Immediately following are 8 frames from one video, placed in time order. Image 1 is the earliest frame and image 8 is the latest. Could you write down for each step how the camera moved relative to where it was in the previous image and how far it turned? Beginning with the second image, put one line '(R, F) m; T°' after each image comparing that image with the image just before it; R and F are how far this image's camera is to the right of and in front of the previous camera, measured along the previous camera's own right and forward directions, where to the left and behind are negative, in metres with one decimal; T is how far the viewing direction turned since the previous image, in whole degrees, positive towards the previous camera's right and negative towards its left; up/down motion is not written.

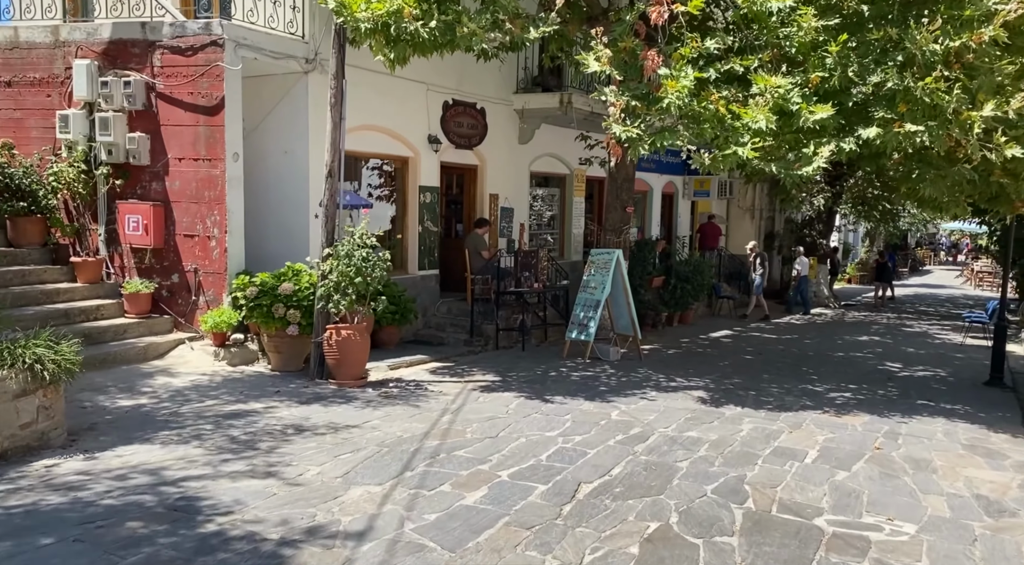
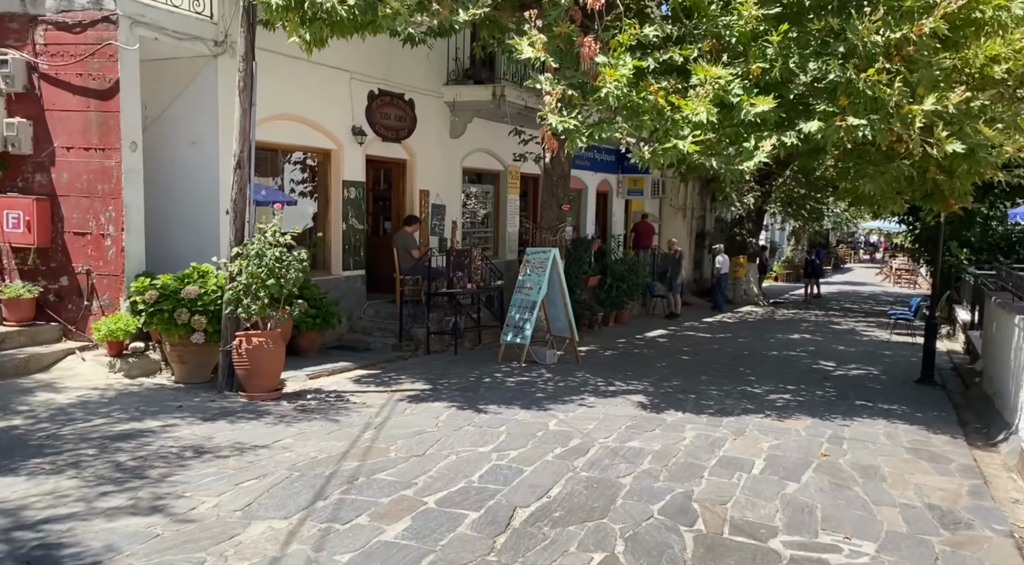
(0.0, +0.5) m; +5°
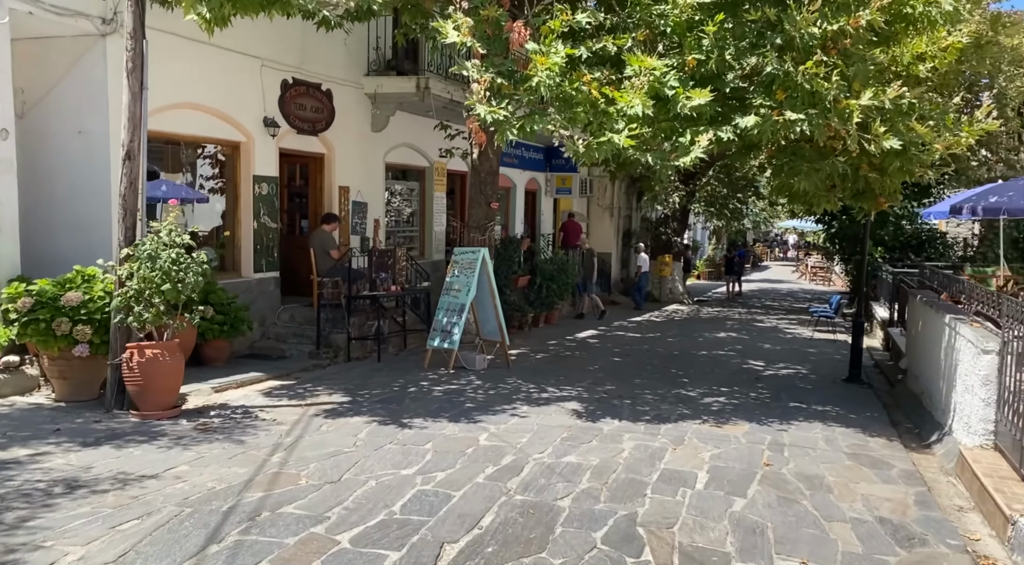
(0.0, +0.5) m; +5°
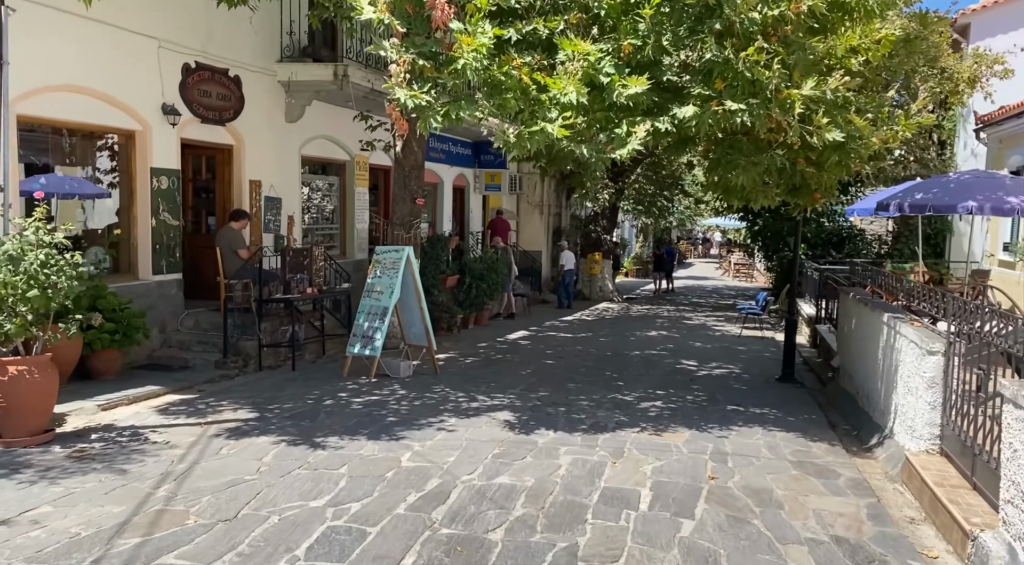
(0.0, +0.5) m; +5°
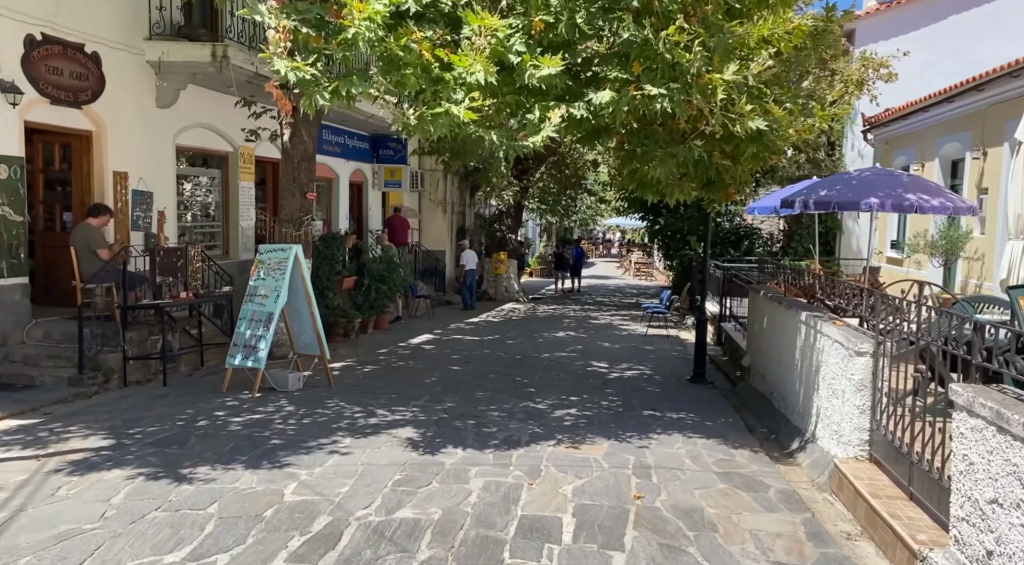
(0.0, +0.7) m; +7°
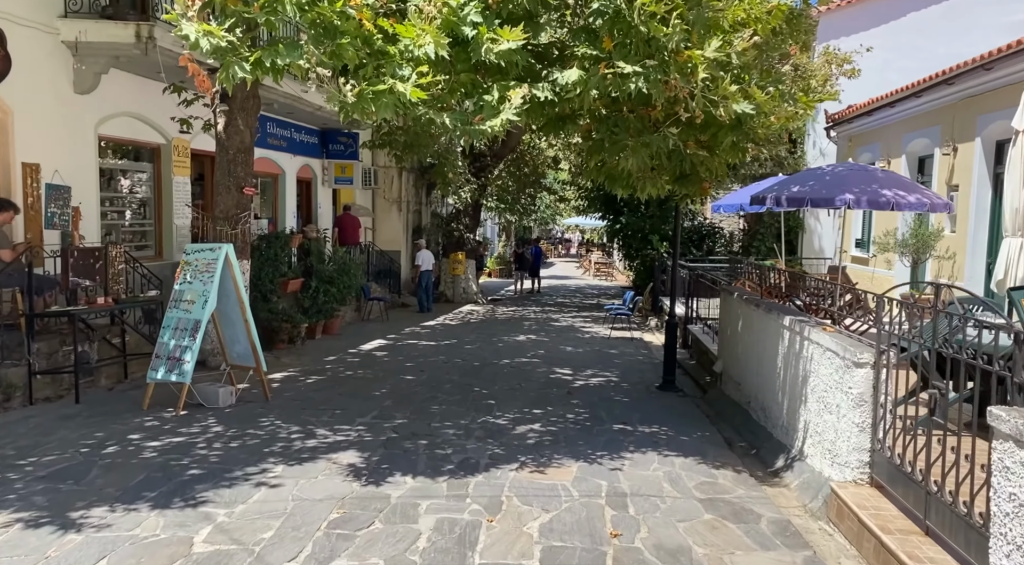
(0.0, +0.7) m; +3°
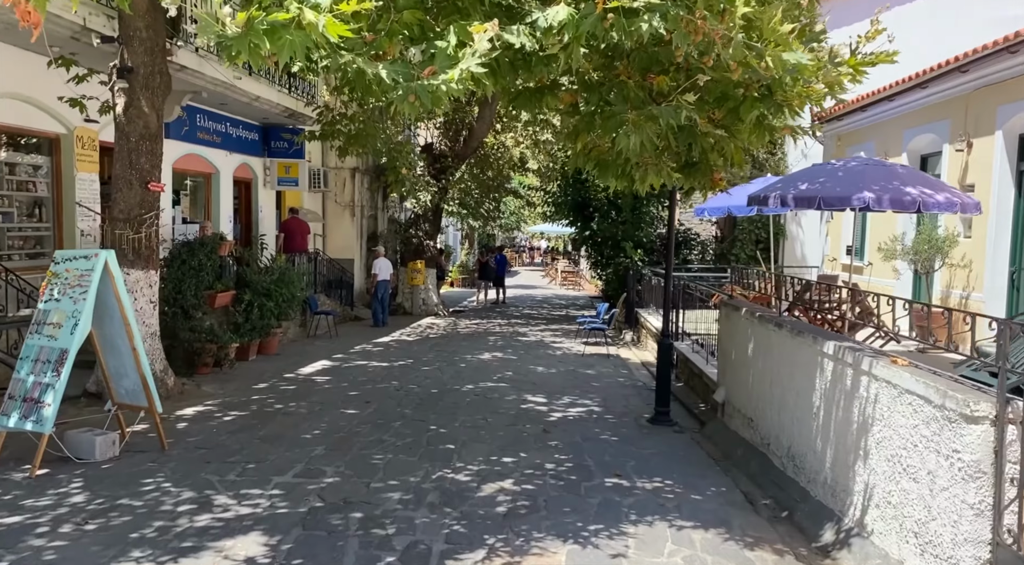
(0.0, +1.5) m; +3°
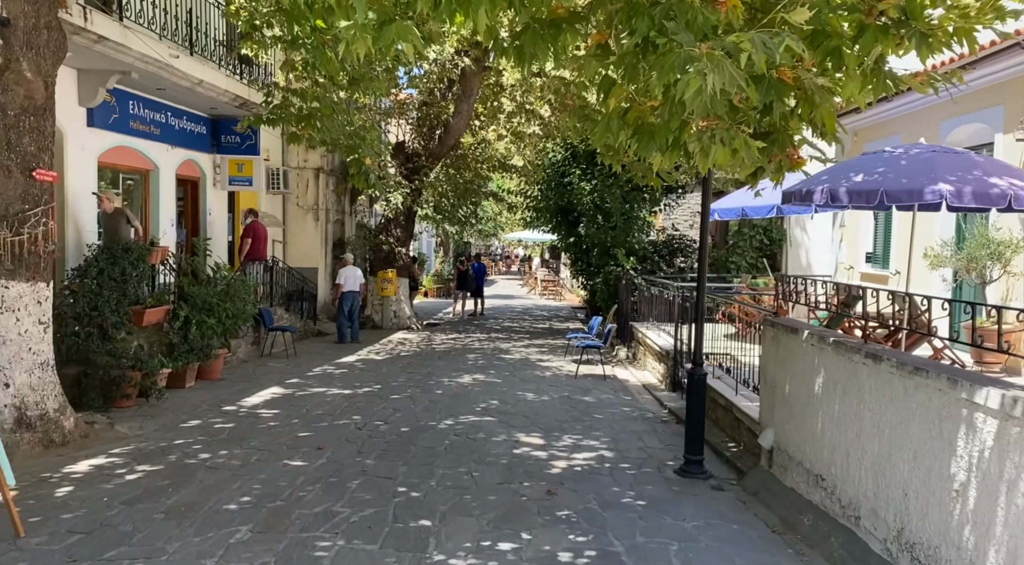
(-0.1, +1.7) m; +2°
